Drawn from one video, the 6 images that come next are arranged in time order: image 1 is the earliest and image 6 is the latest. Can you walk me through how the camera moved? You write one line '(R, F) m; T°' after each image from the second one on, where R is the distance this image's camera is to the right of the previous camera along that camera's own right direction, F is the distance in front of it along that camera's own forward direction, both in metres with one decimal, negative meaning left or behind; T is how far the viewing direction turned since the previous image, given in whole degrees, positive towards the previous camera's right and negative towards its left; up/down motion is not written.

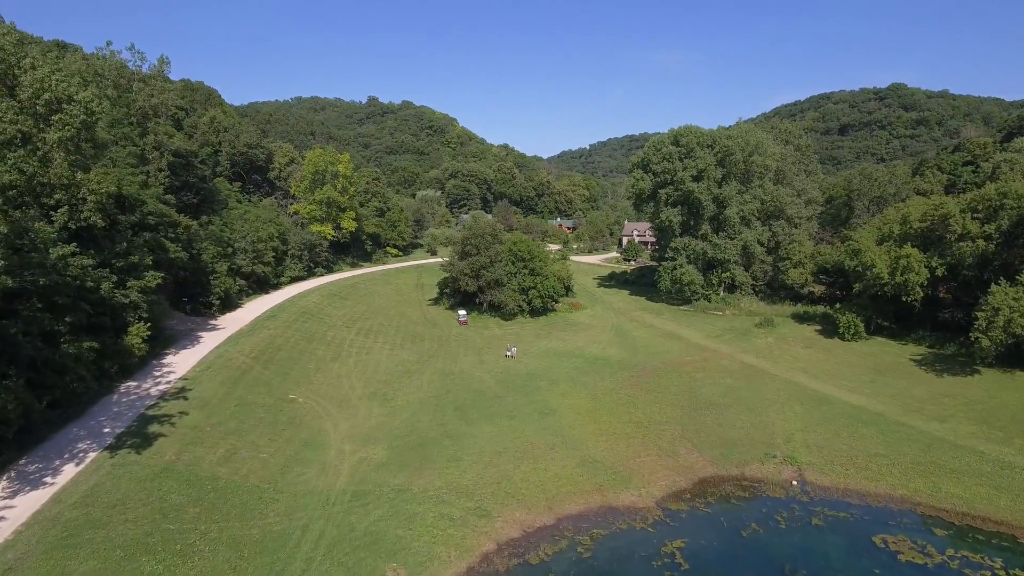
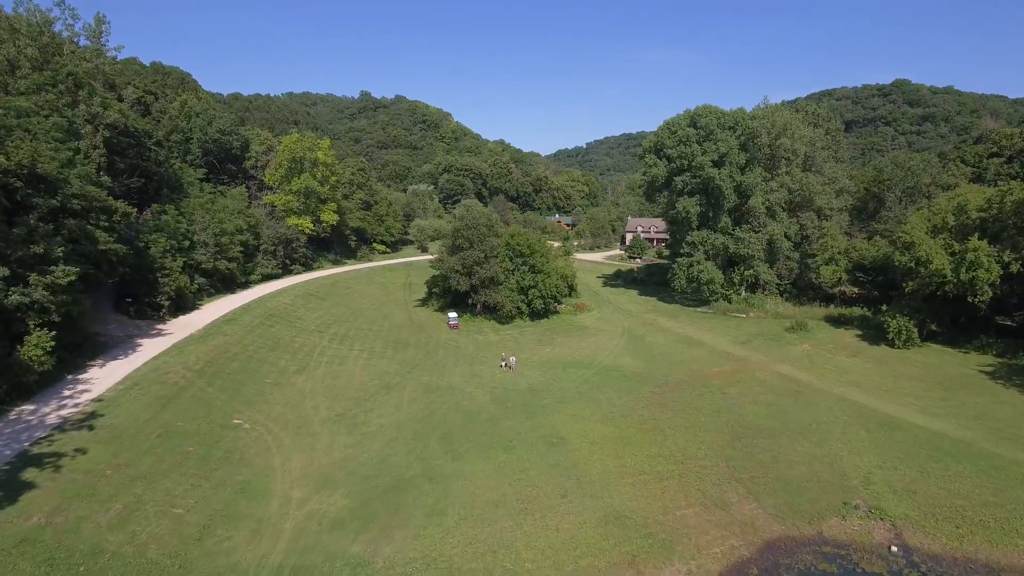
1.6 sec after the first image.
(-0.1, +5.3) m; 0°
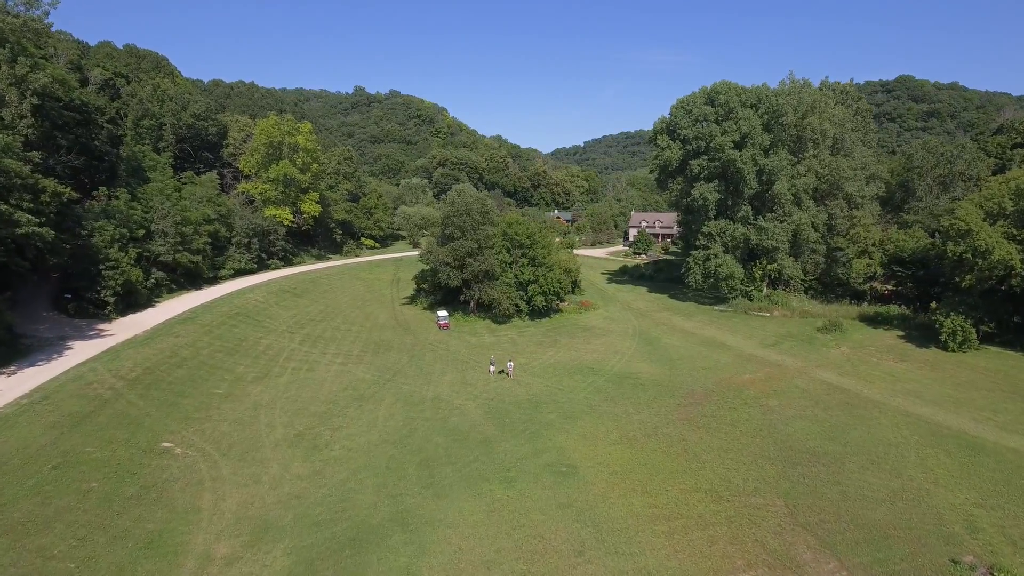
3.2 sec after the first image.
(0.0, +4.3) m; 0°
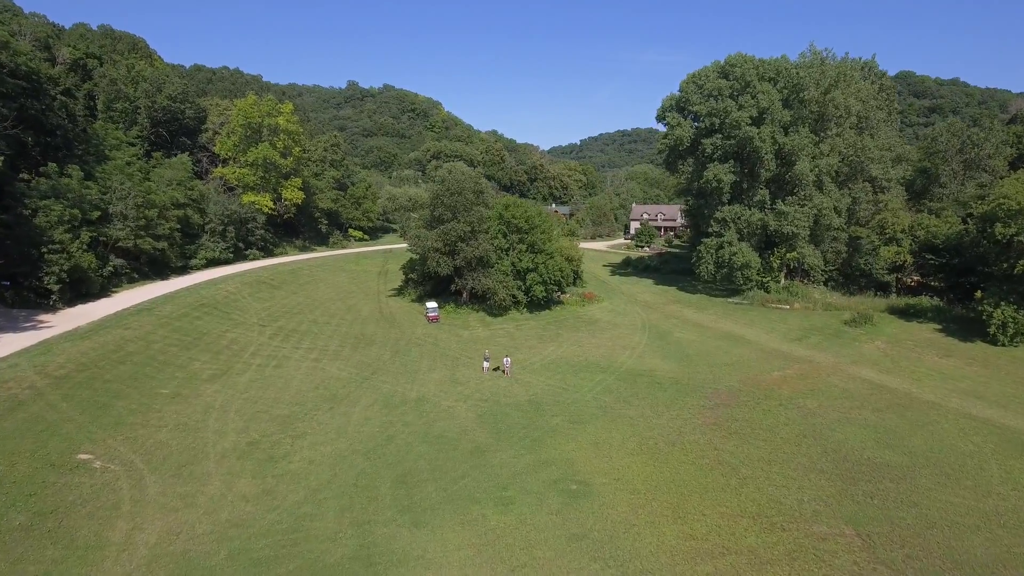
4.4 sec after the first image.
(0.0, +3.2) m; 0°
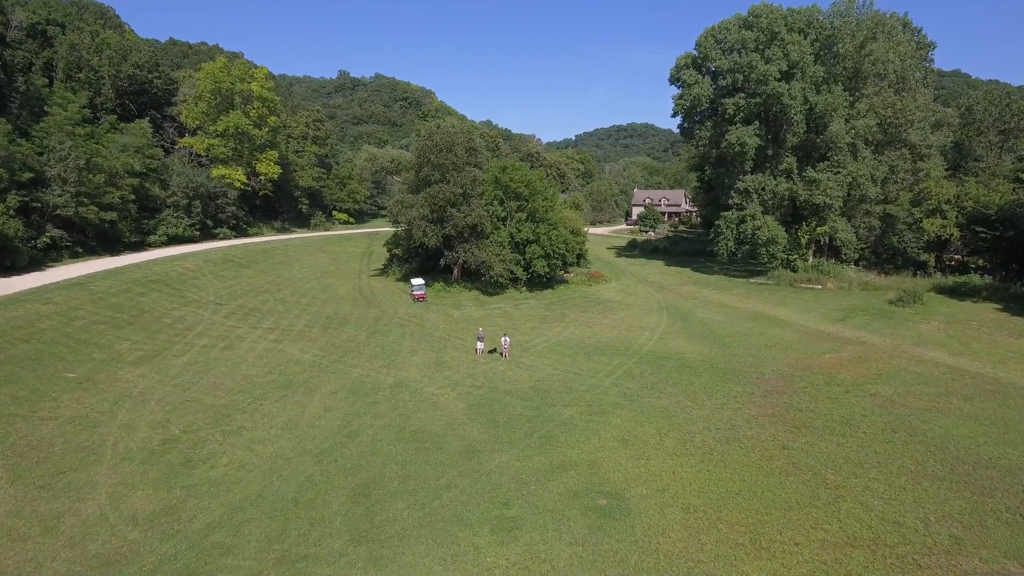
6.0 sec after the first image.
(-0.2, +3.9) m; +1°
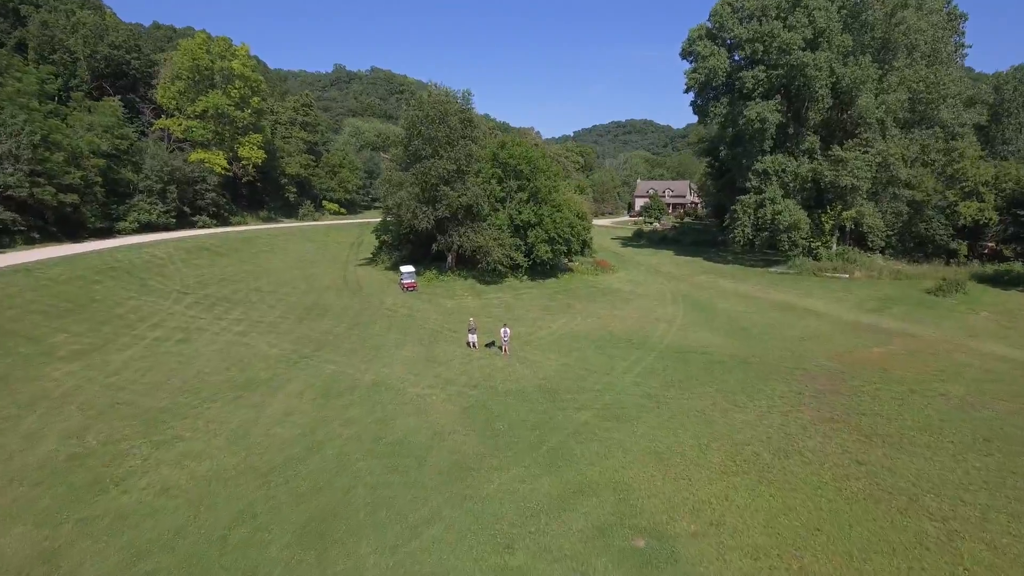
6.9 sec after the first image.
(-0.1, +2.5) m; 0°
